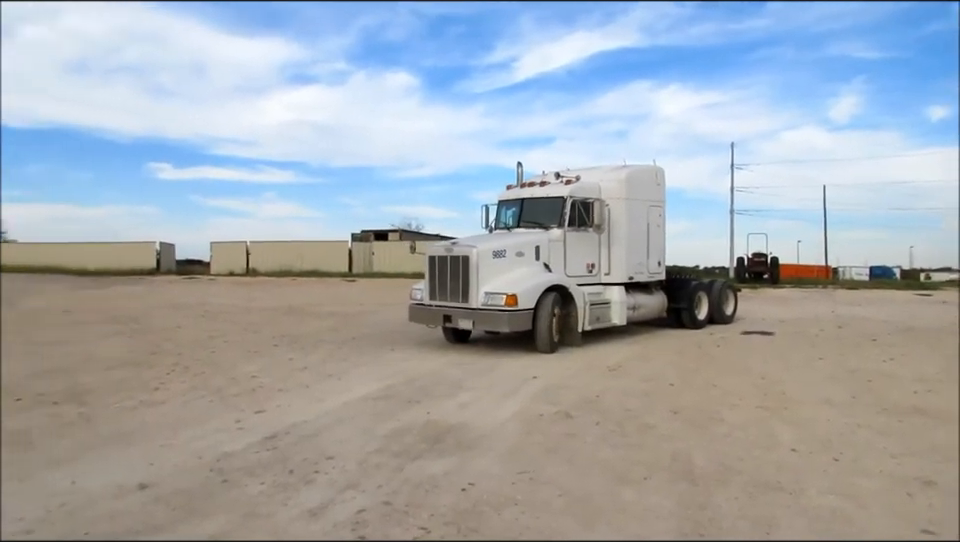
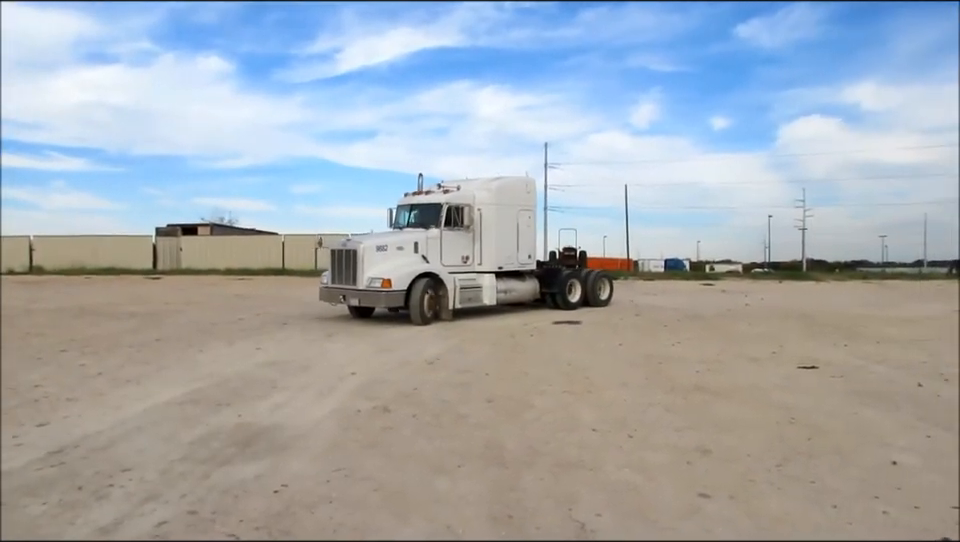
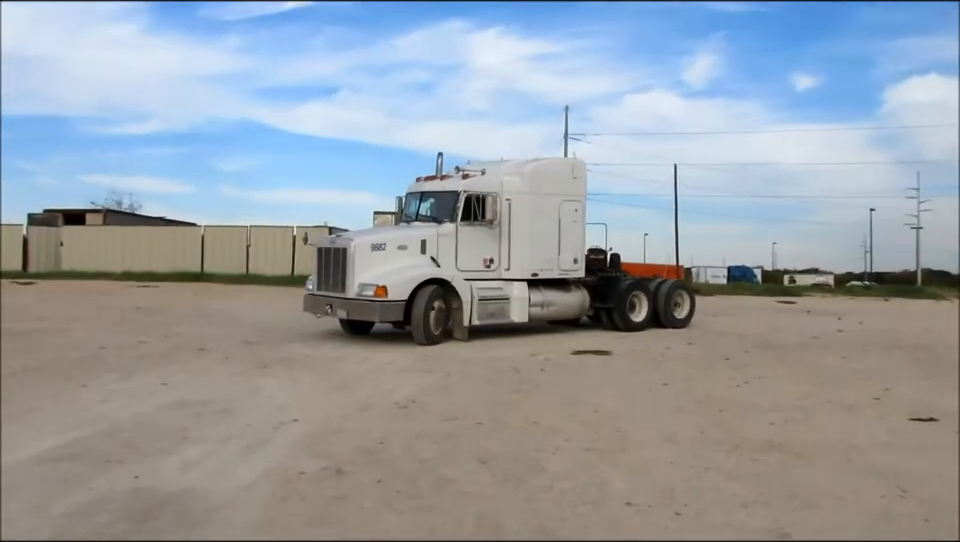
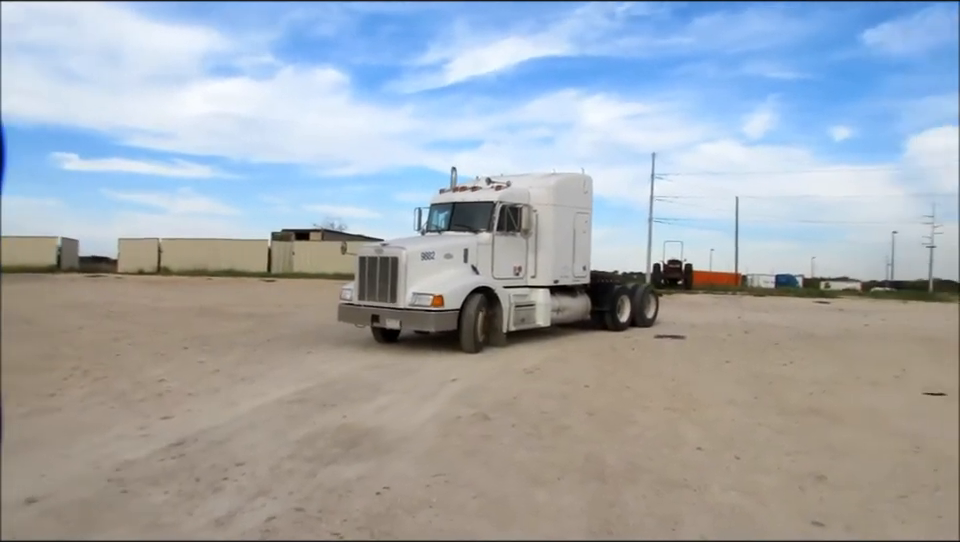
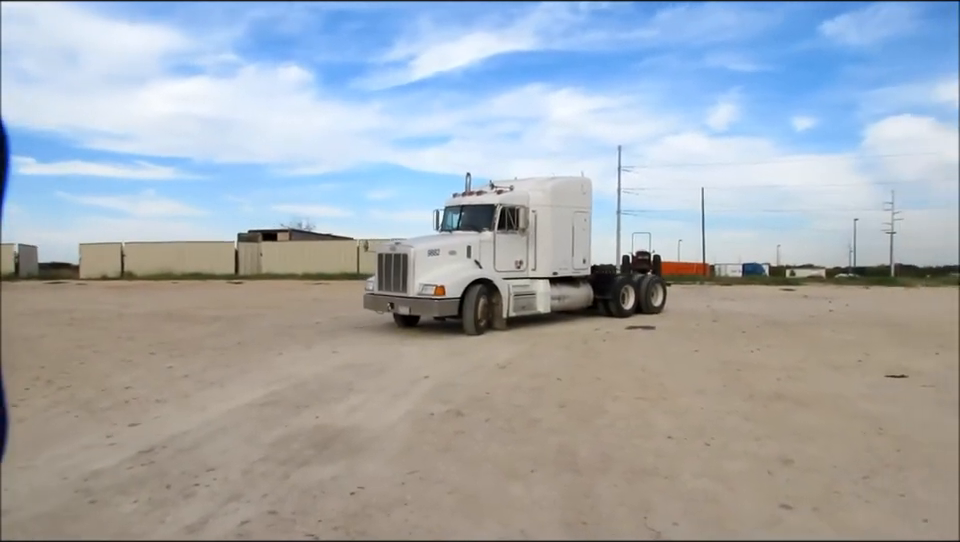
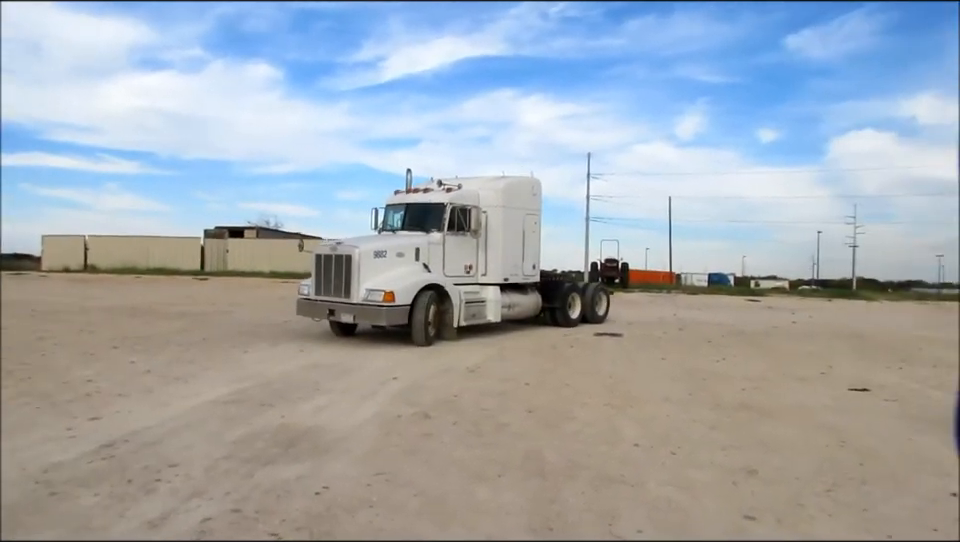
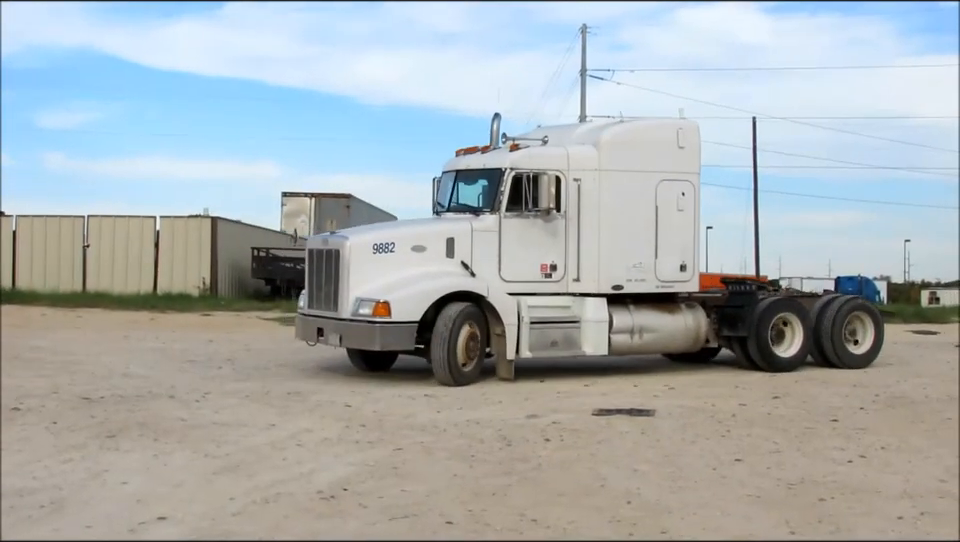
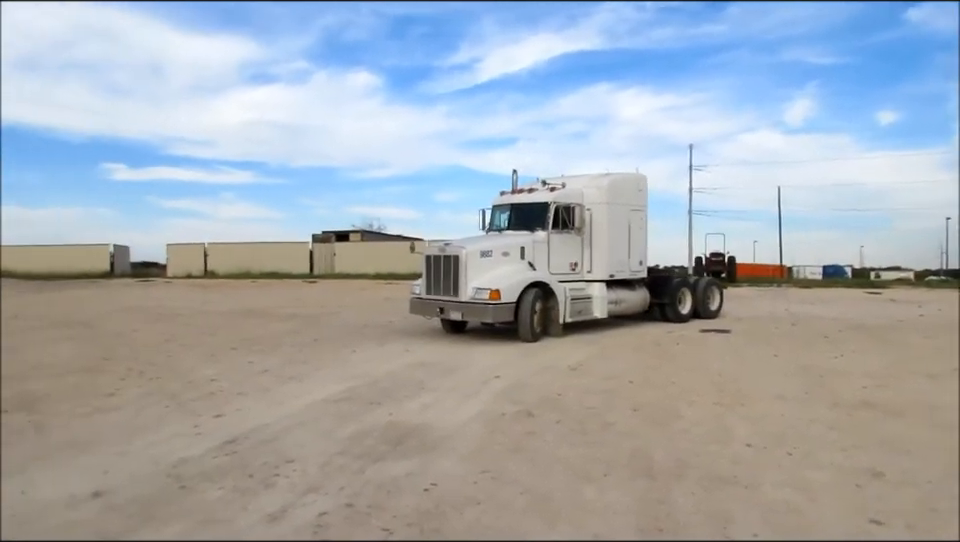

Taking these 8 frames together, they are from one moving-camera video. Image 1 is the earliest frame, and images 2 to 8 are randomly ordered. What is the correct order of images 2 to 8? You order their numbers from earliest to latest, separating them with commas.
4, 6, 8, 5, 2, 3, 7
